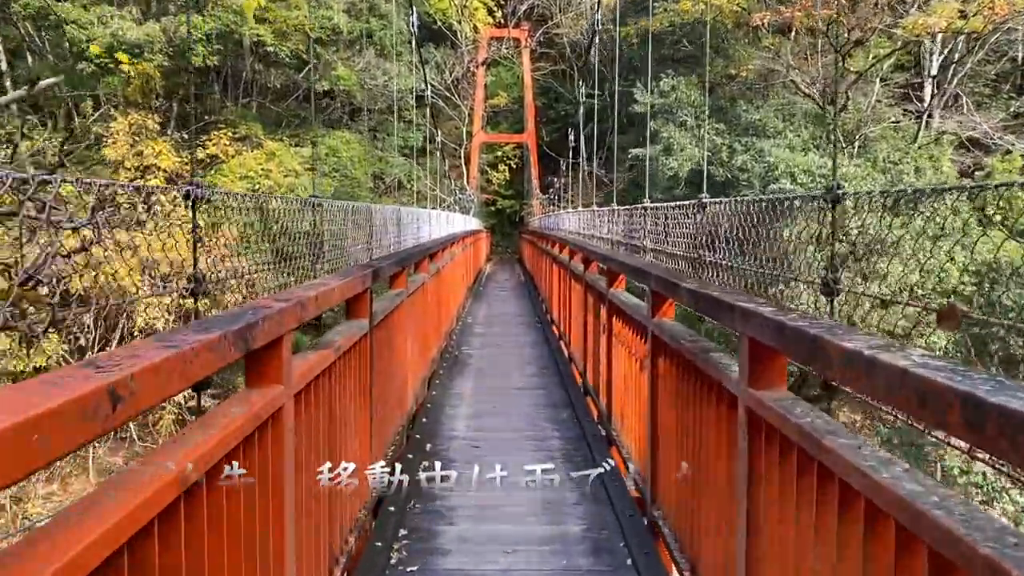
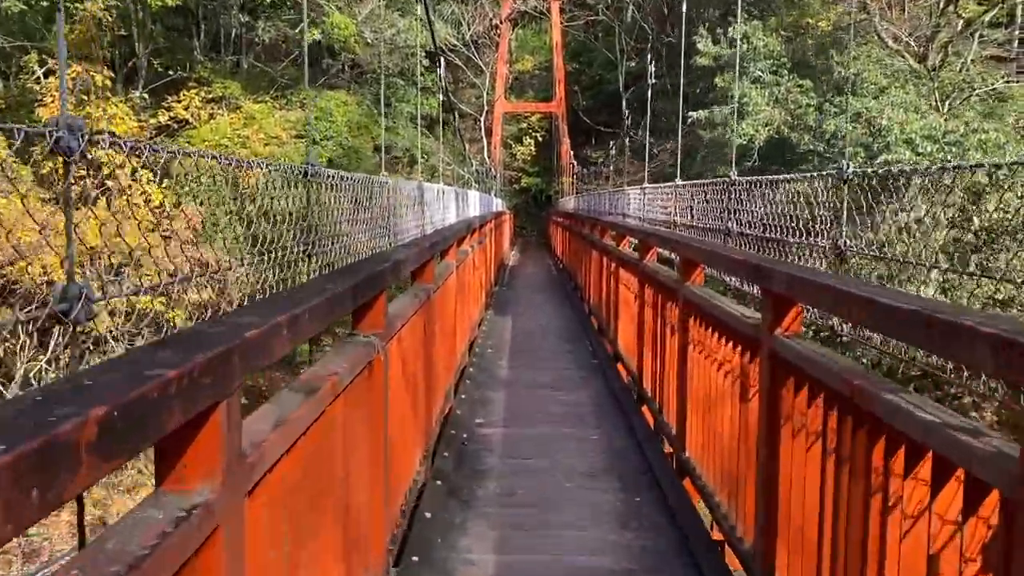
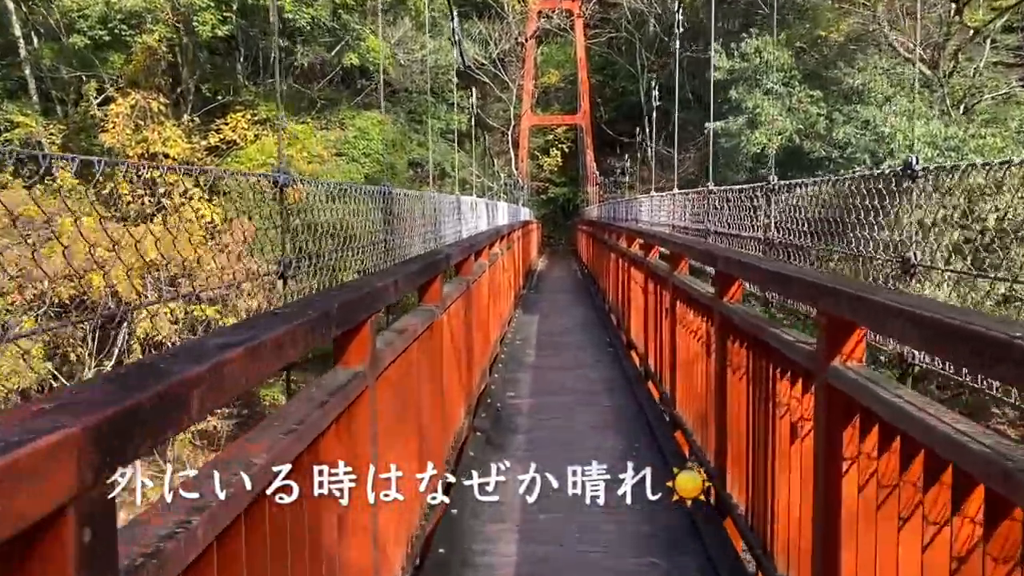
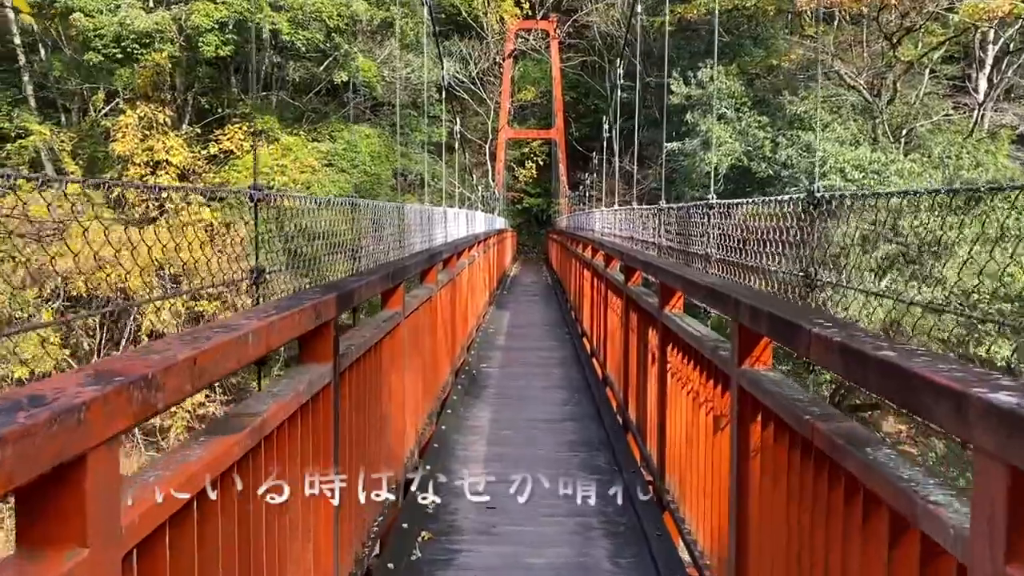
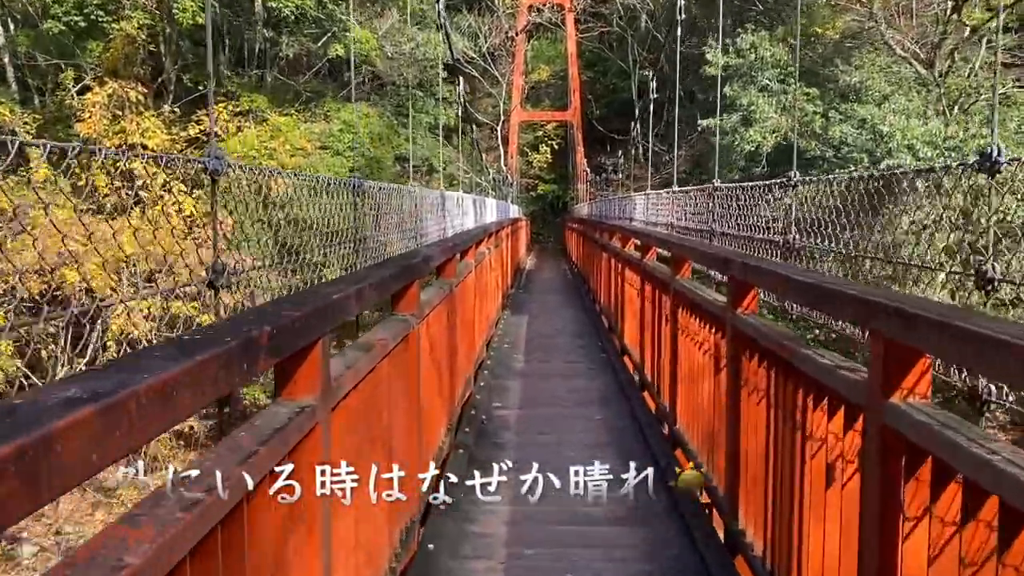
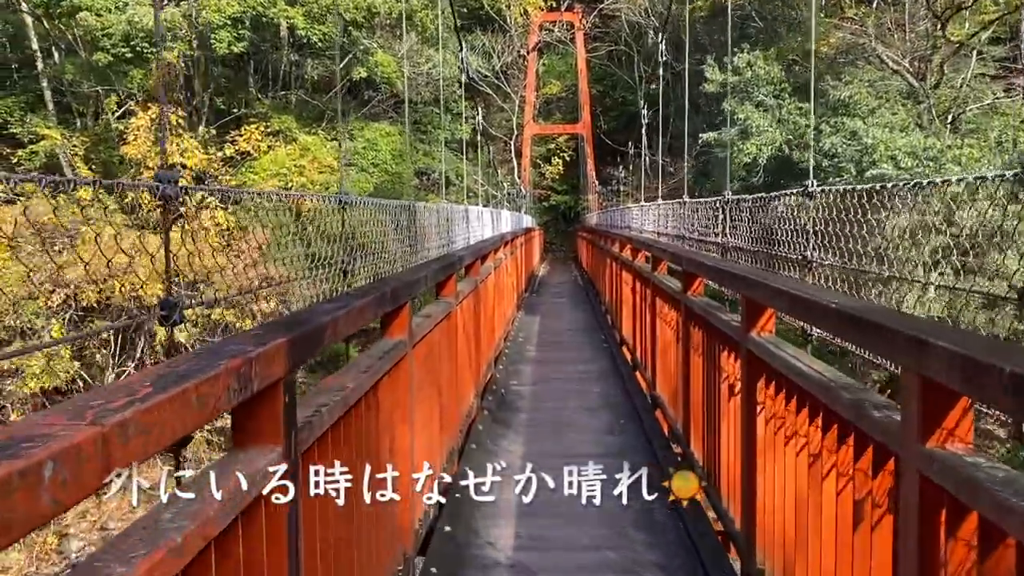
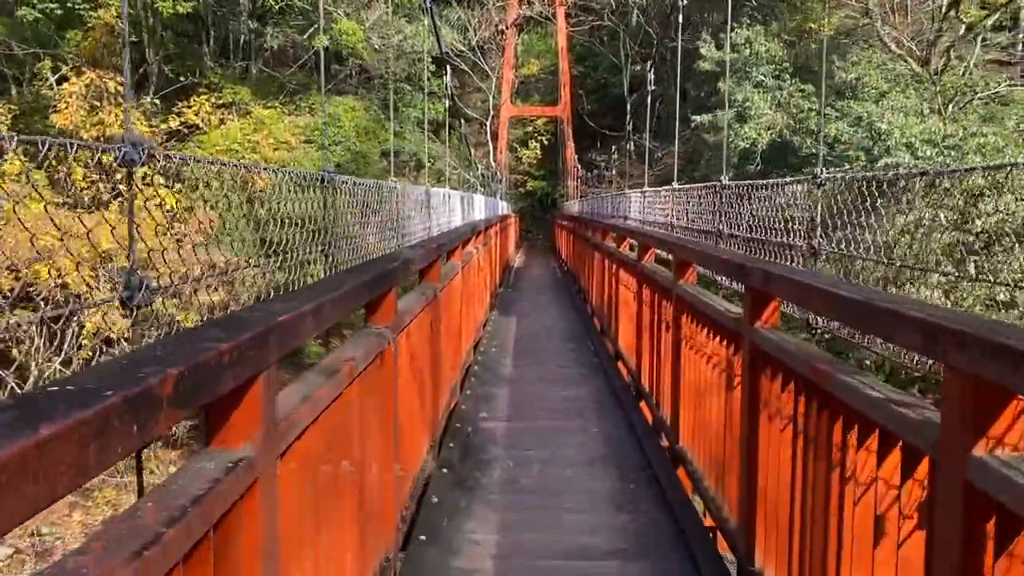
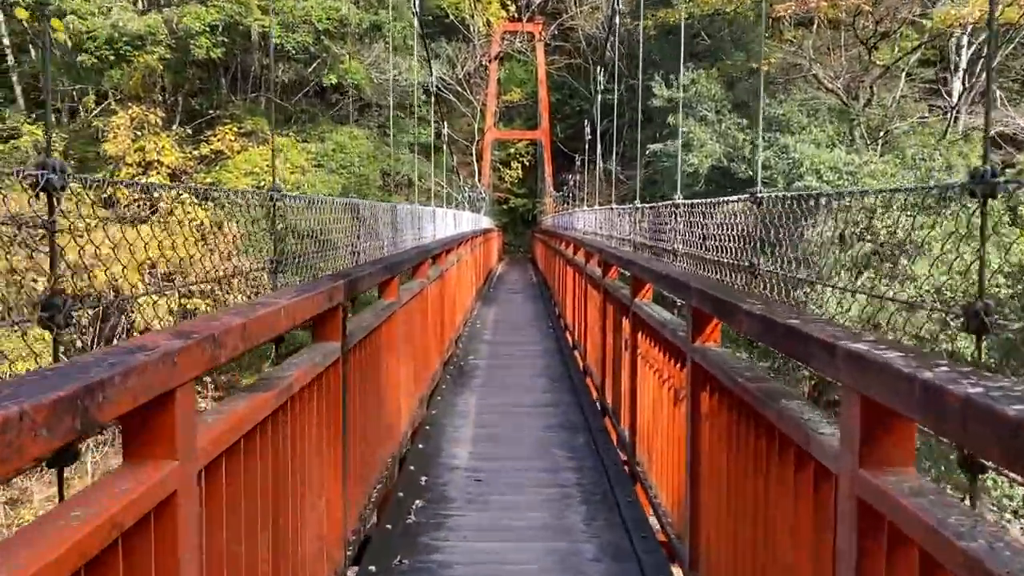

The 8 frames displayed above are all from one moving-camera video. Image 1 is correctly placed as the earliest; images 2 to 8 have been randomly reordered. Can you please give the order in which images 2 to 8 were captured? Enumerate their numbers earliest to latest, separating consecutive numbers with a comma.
8, 4, 6, 3, 5, 7, 2
